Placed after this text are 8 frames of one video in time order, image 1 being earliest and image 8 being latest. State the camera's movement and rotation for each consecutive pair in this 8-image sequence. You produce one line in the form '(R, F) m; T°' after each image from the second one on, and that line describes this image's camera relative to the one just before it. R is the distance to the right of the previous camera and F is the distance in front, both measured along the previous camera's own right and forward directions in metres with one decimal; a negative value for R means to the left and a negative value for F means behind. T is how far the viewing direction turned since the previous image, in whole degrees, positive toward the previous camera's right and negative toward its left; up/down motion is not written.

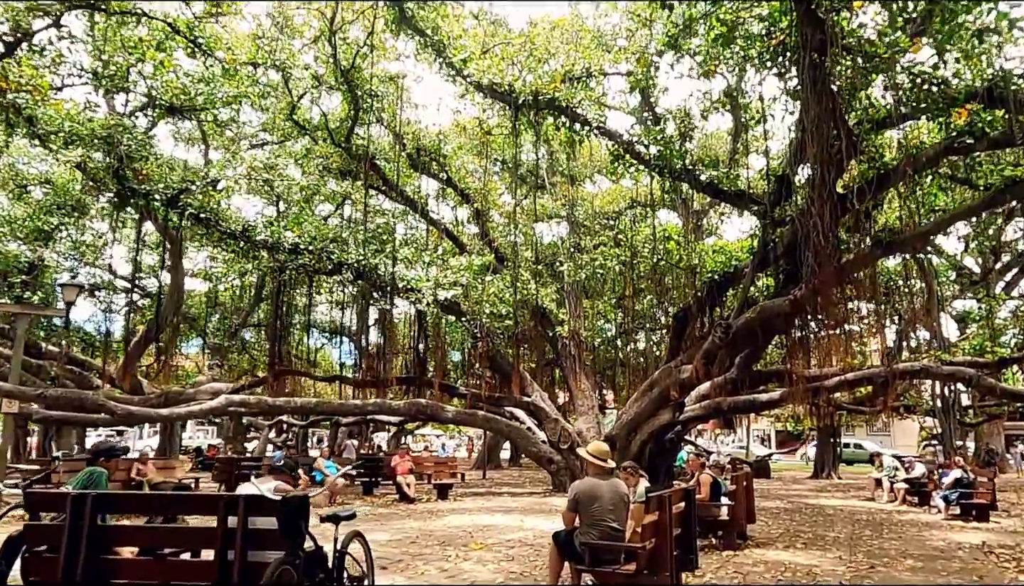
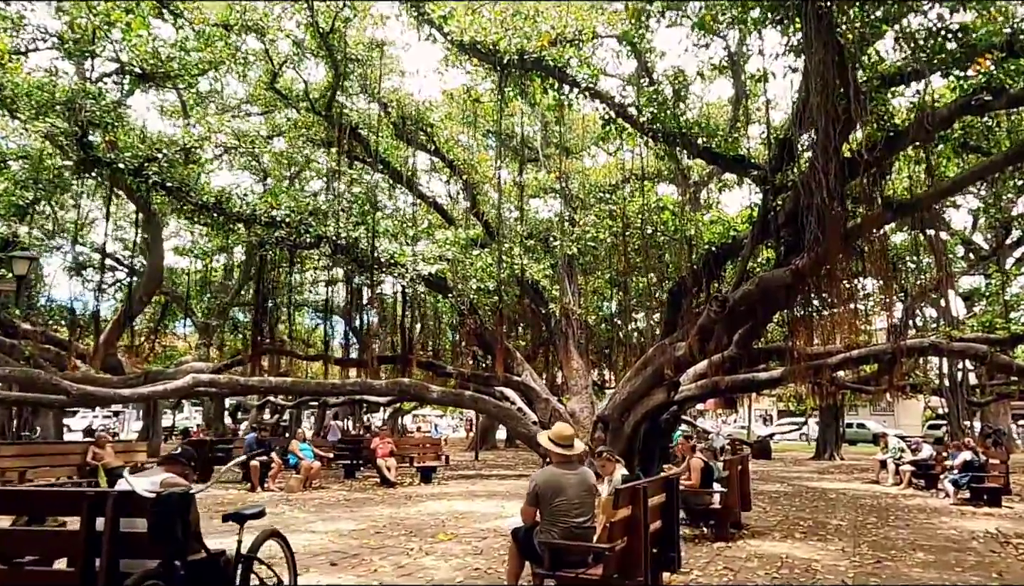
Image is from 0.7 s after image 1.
(+0.3, +0.6) m; 0°
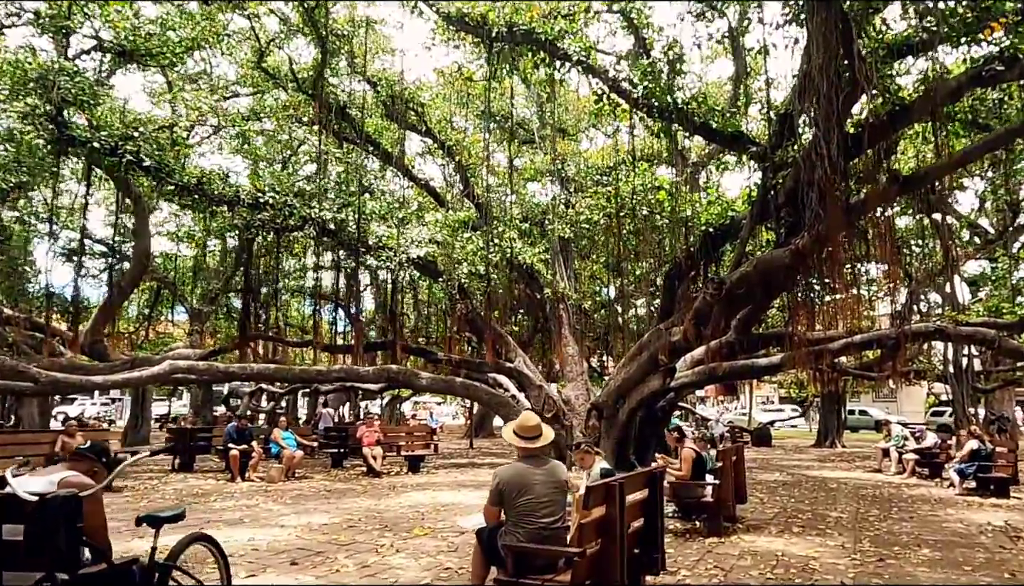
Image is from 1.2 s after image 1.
(+0.2, +0.4) m; 0°
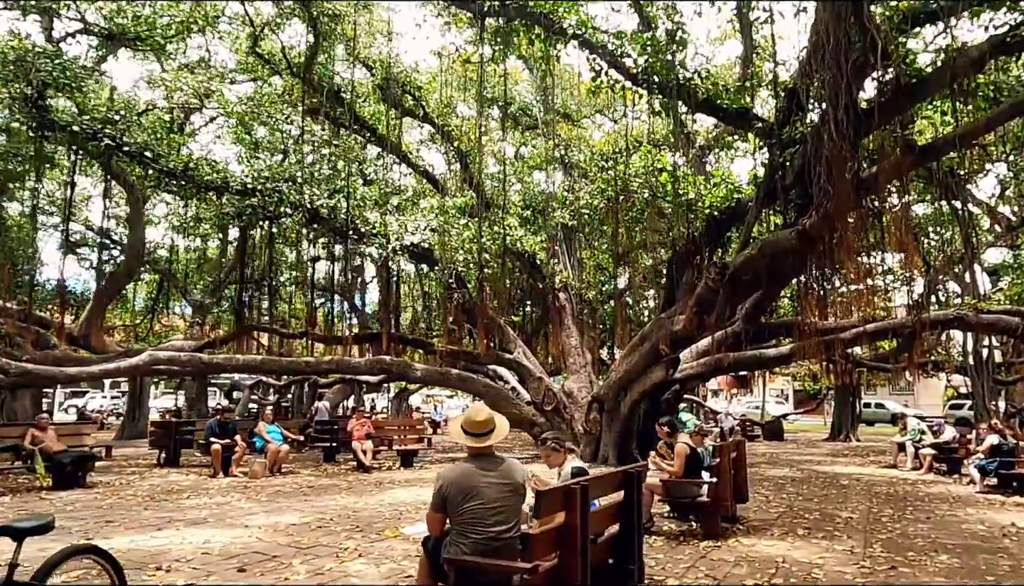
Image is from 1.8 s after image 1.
(+0.3, +0.4) m; -1°
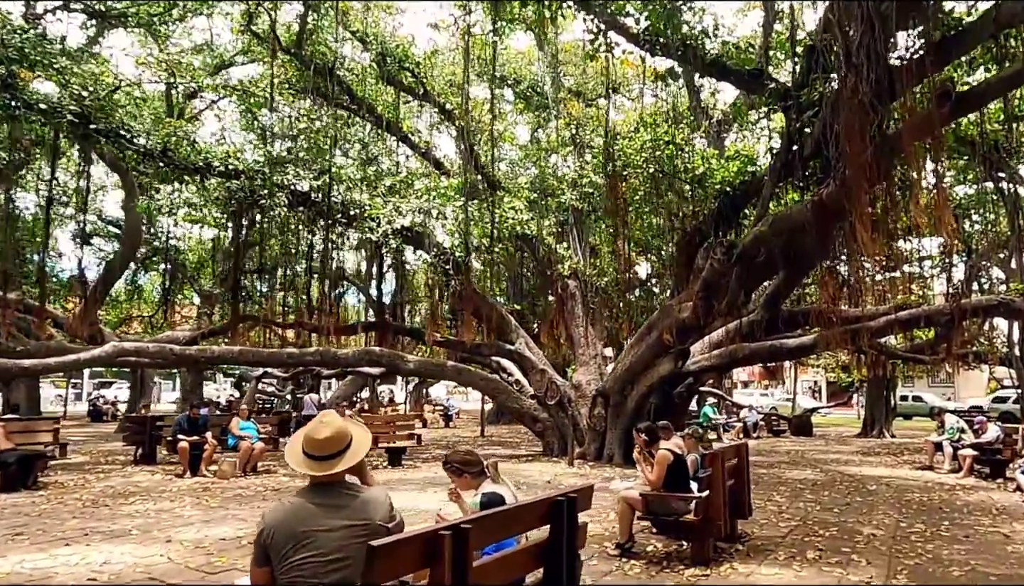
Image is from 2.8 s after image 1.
(+0.5, +0.8) m; -2°
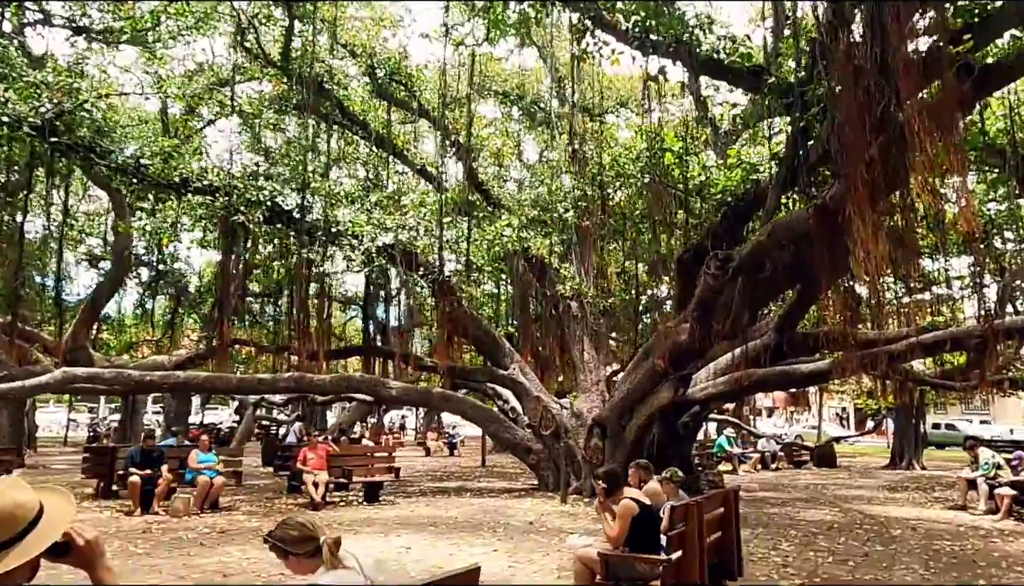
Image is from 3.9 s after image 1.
(+0.5, +0.7) m; -2°
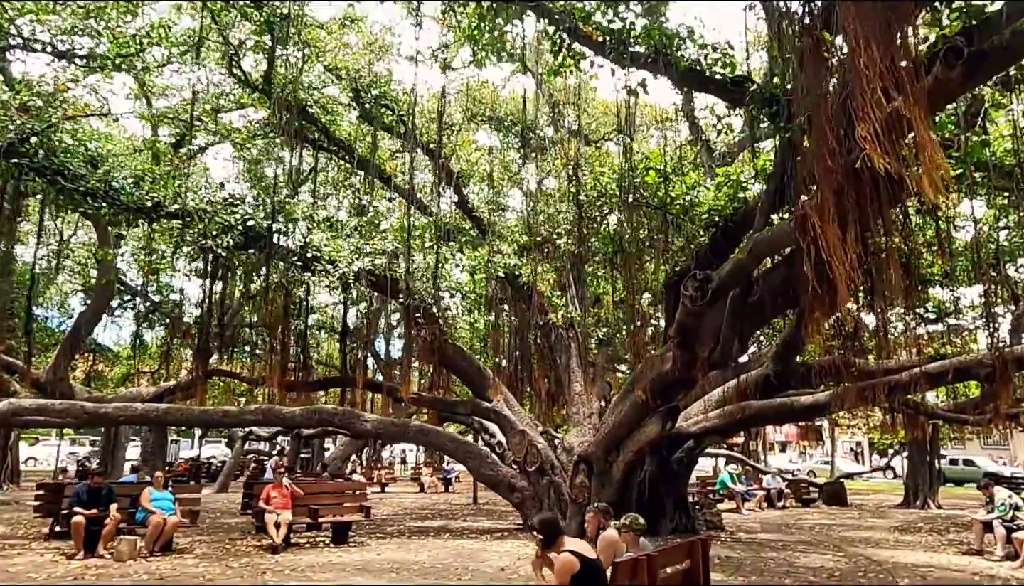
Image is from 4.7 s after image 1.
(+0.4, +0.5) m; -1°
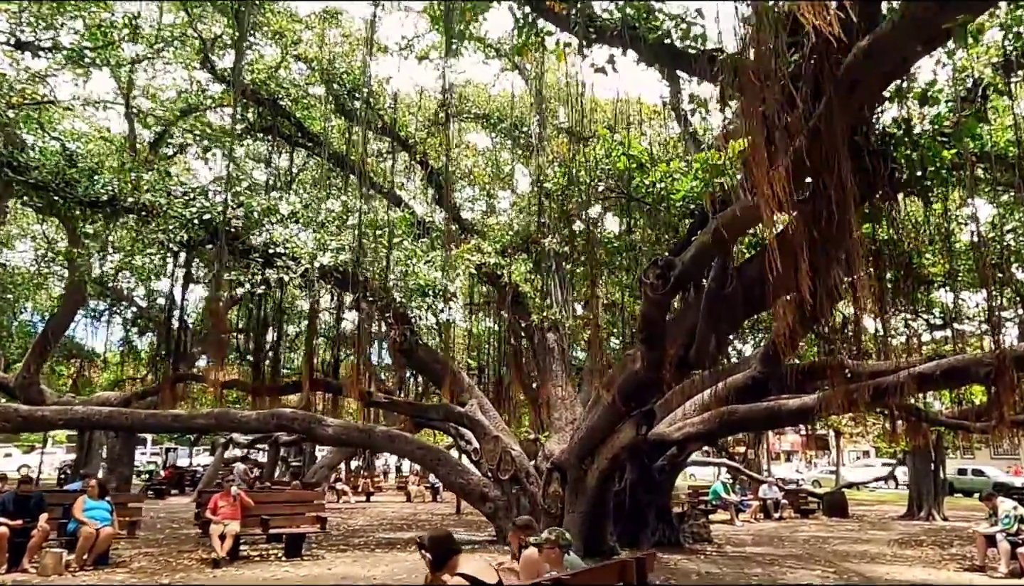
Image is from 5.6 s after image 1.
(+0.5, +0.5) m; -1°
